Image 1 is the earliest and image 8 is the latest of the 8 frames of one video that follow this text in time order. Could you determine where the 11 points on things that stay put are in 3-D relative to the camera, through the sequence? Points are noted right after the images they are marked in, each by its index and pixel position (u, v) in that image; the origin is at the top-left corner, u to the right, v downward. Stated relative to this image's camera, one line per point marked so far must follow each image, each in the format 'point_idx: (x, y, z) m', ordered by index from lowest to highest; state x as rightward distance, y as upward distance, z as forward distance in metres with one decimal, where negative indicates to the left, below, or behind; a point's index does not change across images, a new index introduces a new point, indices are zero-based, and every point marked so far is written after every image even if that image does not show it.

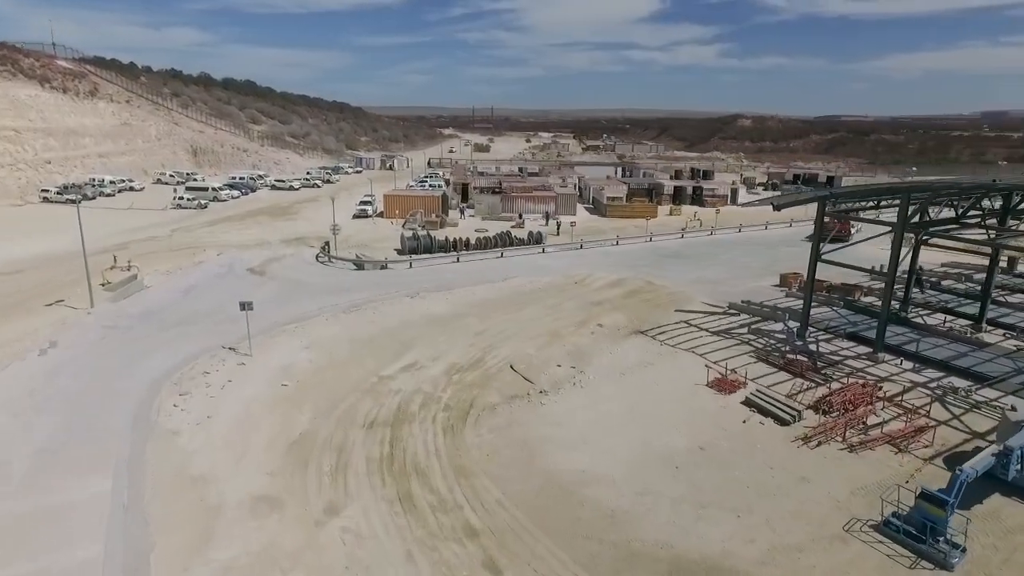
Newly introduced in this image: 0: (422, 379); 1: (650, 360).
0: (-2.7, -2.7, +18.2) m
1: (+4.2, -2.2, +18.8) m
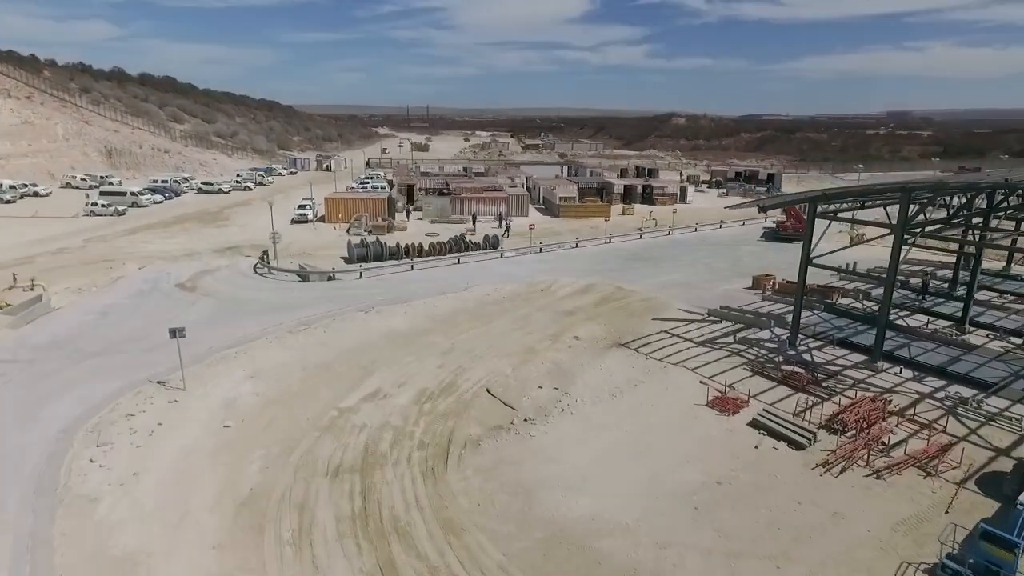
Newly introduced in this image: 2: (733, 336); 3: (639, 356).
0: (-3.2, -3.2, +16.0) m
1: (+3.6, -2.5, +17.3) m
2: (+7.1, -1.6, +19.7) m
3: (+3.9, -2.1, +18.9) m
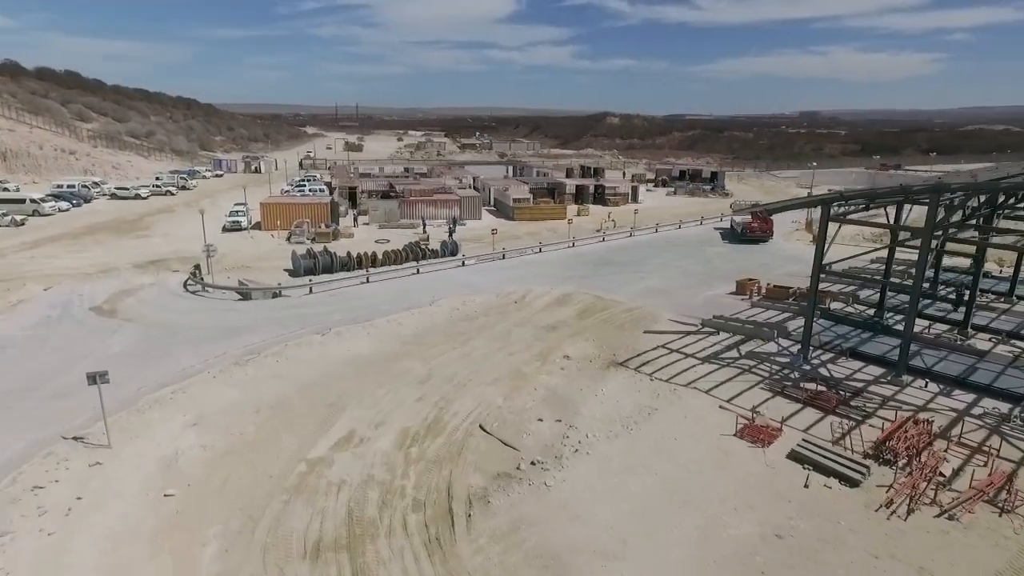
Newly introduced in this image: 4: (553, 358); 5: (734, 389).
0: (-3.1, -3.8, +13.5) m
1: (+3.5, -2.9, +15.4) m
2: (+6.7, -1.9, +18.2) m
3: (+3.6, -2.5, +17.0) m
4: (+1.3, -2.1, +18.9) m
5: (+5.7, -2.6, +15.8) m
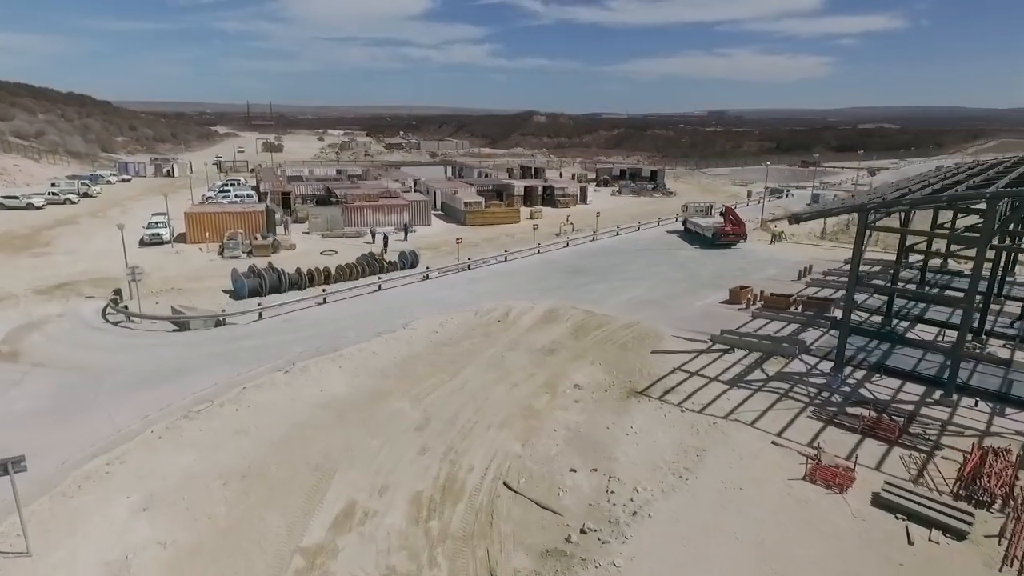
0: (-2.3, -4.5, +10.8) m
1: (+4.0, -3.4, +13.5) m
2: (+6.8, -2.3, +16.7) m
3: (+3.9, -3.0, +15.2) m
4: (+1.4, -2.7, +16.7) m
5: (+6.1, -3.0, +14.1) m
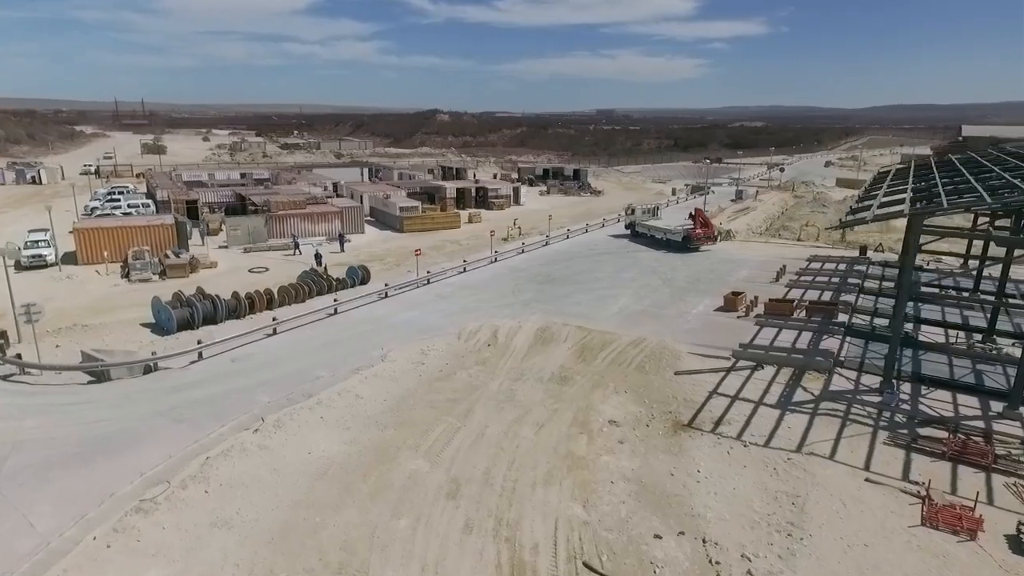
0: (-0.6, -5.1, +8.1) m
1: (+5.1, -3.8, +11.8) m
2: (+7.4, -2.5, +15.4) m
3: (+4.8, -3.4, +13.4) m
4: (+2.0, -3.2, +14.5) m
5: (+7.1, -3.3, +12.7) m
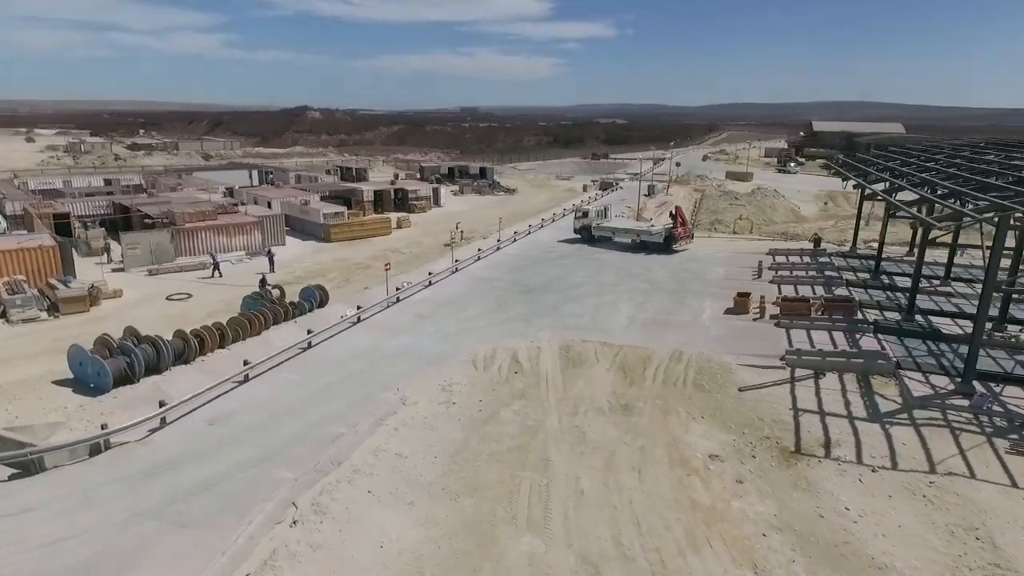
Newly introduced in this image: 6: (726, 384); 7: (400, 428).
0: (+2.8, -5.6, +5.9) m
1: (+7.5, -4.0, +10.6) m
2: (+8.9, -2.6, +14.6) m
3: (+6.8, -3.6, +12.1) m
4: (+3.9, -3.6, +12.6) m
5: (+9.2, -3.4, +11.9) m
6: (+5.5, -2.5, +15.9) m
7: (-2.5, -3.2, +14.0) m
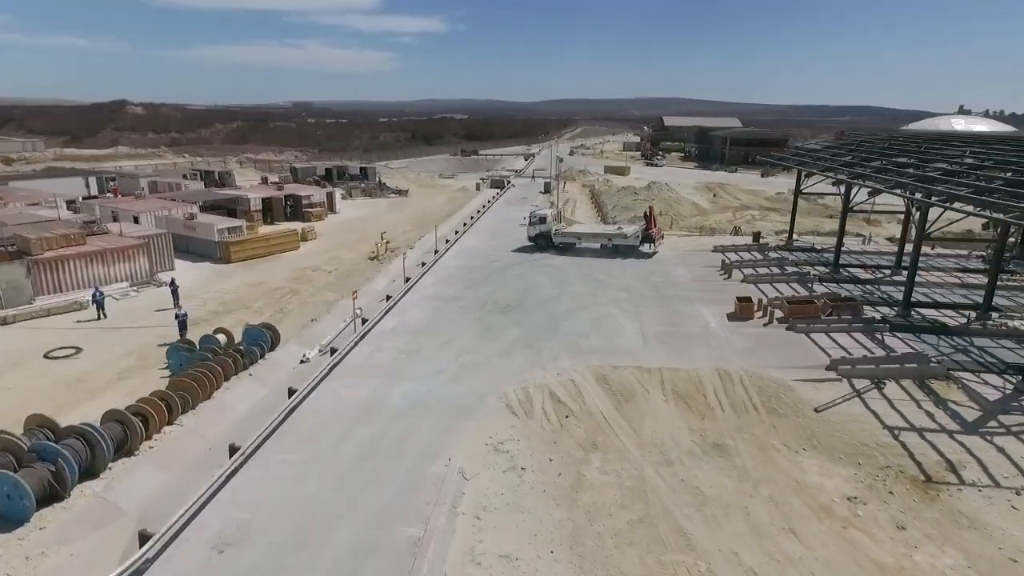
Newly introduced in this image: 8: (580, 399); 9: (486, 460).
0: (+6.7, -6.1, +4.3) m
1: (+10.1, -4.1, +10.0) m
2: (+10.4, -2.7, +14.2) m
3: (+9.0, -3.8, +11.3) m
4: (+6.0, -4.0, +11.1) m
5: (+11.4, -3.4, +11.7) m
6: (+6.8, -2.8, +14.6) m
7: (-0.5, -4.0, +10.9) m
8: (+1.7, -2.7, +15.1) m
9: (-0.5, -3.5, +12.6) m
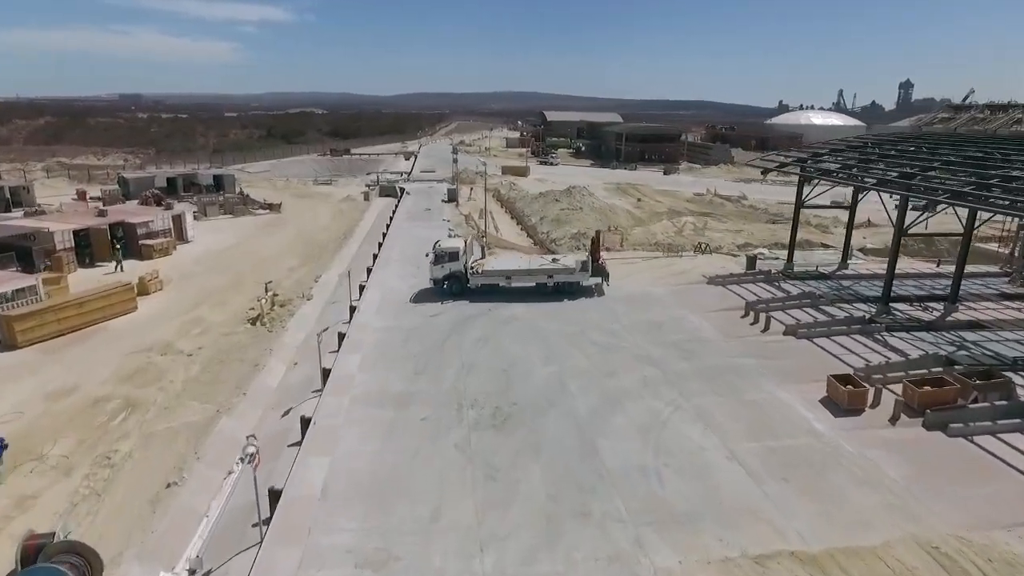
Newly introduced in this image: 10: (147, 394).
0: (+10.5, -8.0, -1.8) m
1: (+12.4, -5.8, +4.4) m
2: (+11.8, -4.3, +8.5) m
3: (+11.1, -5.5, +5.5) m
4: (+8.3, -5.9, +4.7) m
5: (+13.4, -5.0, +6.4) m
6: (+8.2, -4.6, +8.3) m
7: (+1.9, -6.3, +3.1) m
8: (+3.1, -4.9, +7.7) m
9: (+1.5, -5.8, +4.8) m
10: (-9.4, -2.5, +15.8) m
